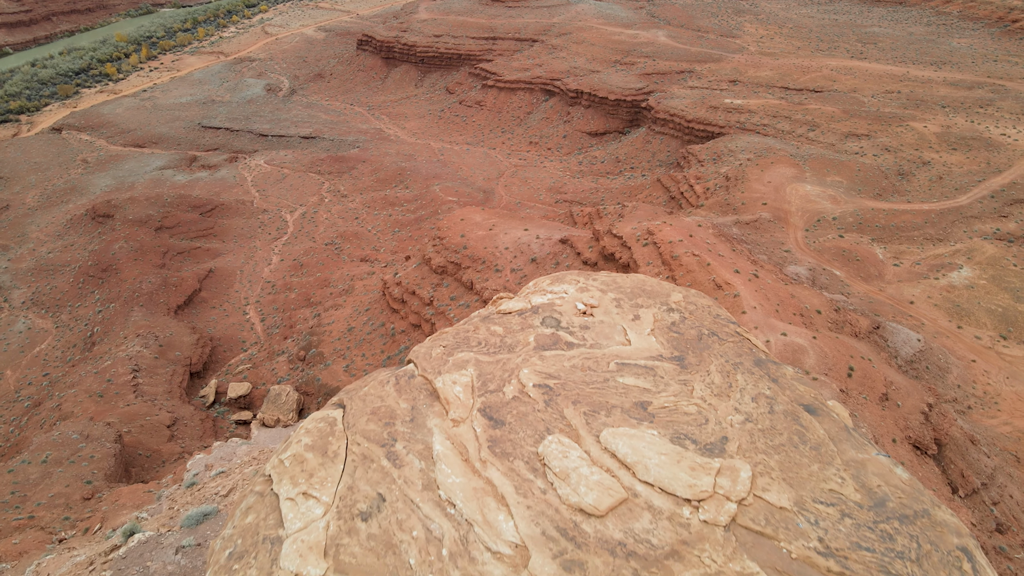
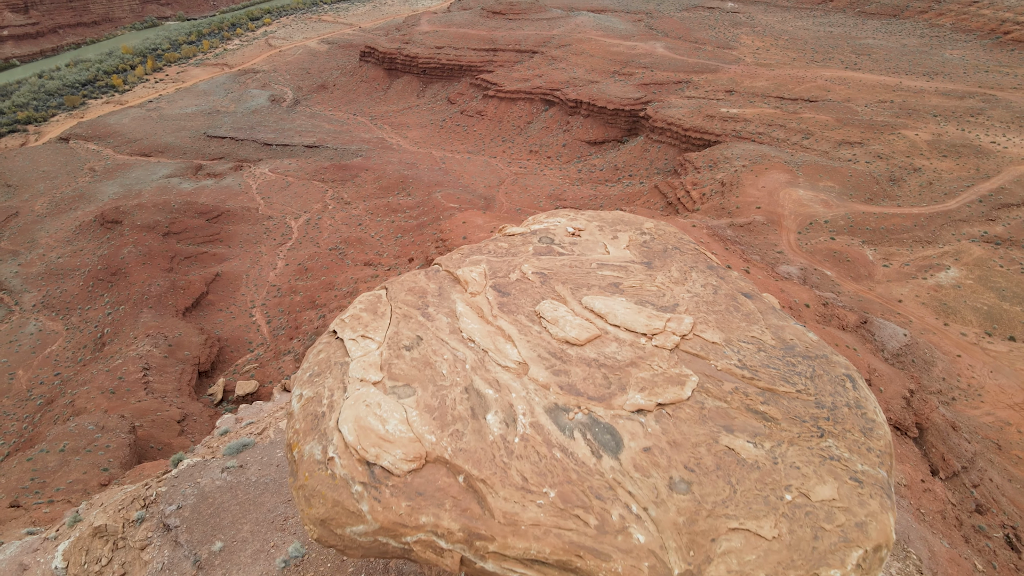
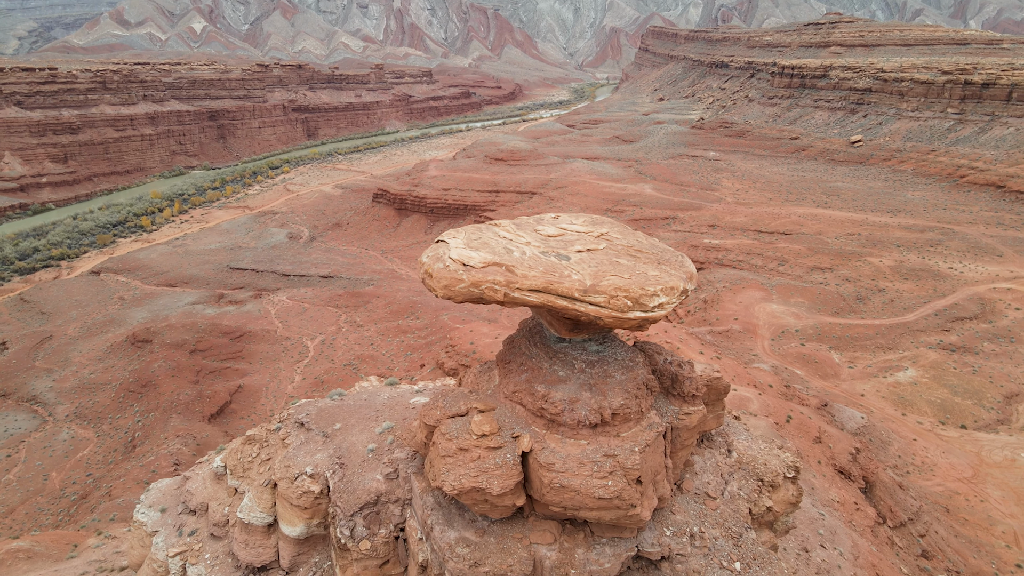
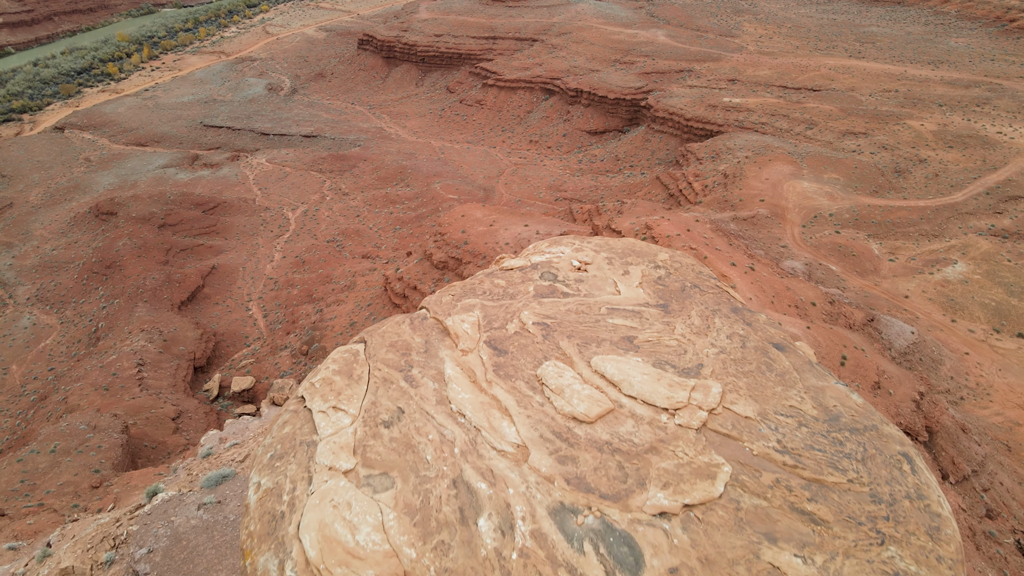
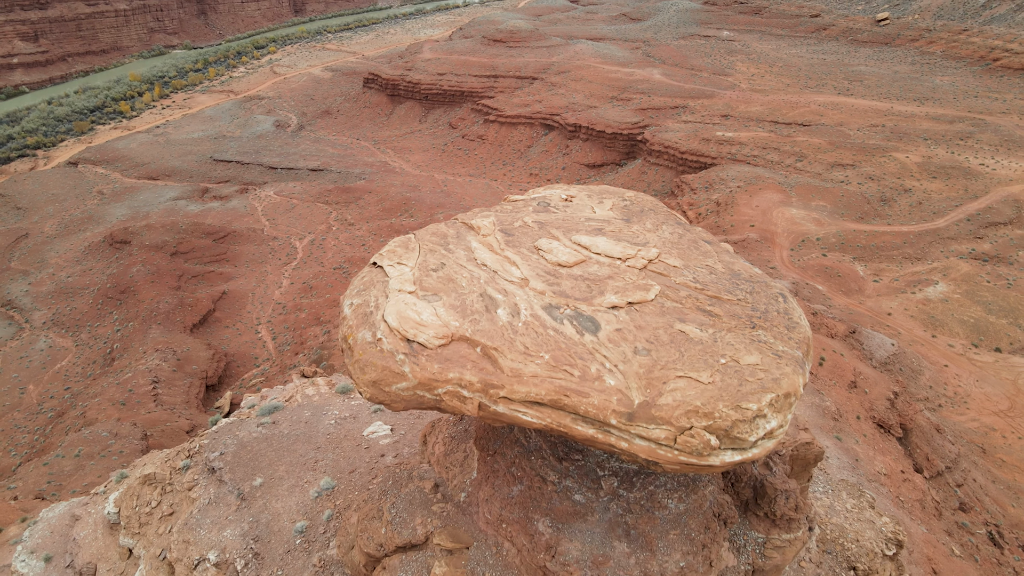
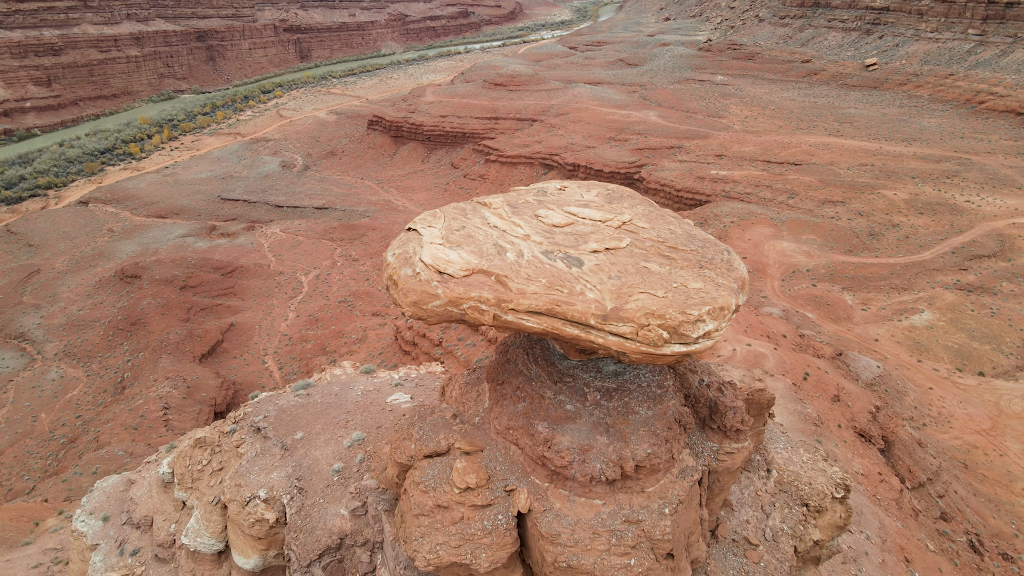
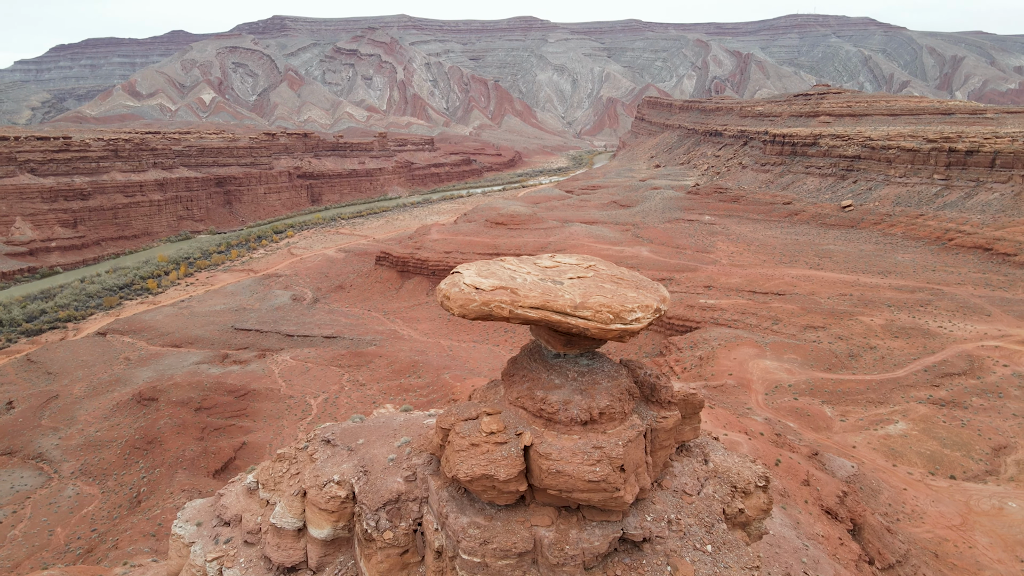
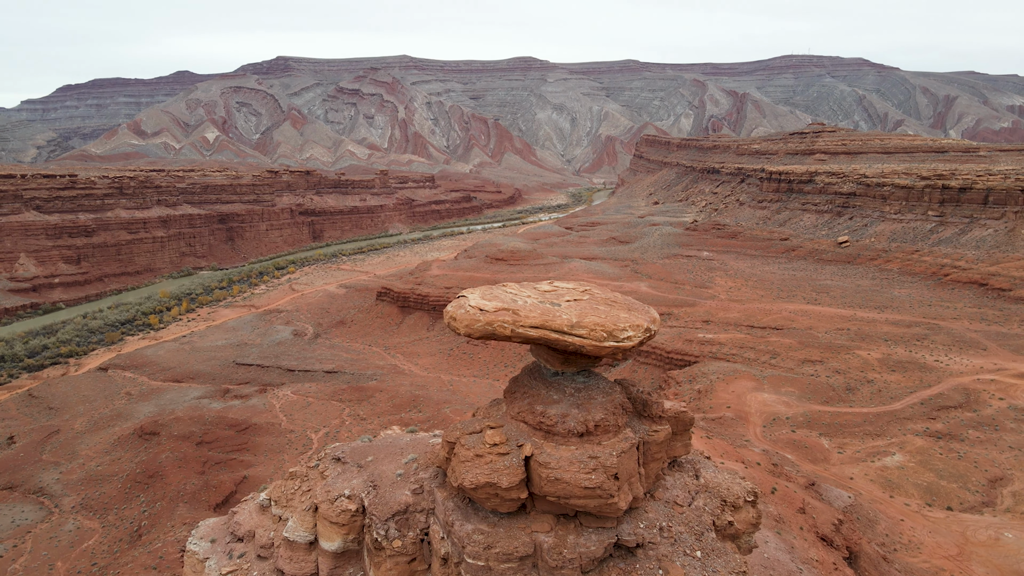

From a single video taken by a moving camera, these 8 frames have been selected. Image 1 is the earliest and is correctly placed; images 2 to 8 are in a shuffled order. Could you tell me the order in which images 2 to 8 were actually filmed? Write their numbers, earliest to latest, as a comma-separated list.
4, 2, 5, 6, 3, 7, 8
